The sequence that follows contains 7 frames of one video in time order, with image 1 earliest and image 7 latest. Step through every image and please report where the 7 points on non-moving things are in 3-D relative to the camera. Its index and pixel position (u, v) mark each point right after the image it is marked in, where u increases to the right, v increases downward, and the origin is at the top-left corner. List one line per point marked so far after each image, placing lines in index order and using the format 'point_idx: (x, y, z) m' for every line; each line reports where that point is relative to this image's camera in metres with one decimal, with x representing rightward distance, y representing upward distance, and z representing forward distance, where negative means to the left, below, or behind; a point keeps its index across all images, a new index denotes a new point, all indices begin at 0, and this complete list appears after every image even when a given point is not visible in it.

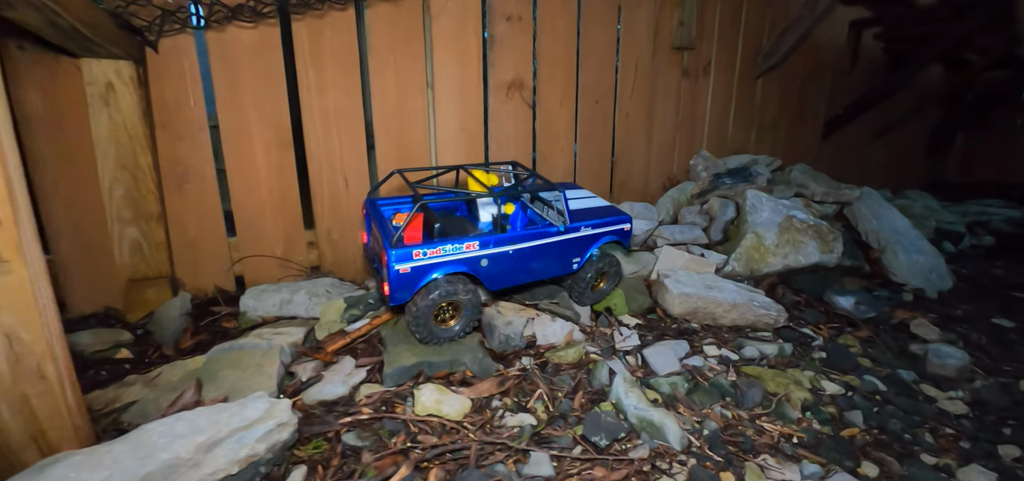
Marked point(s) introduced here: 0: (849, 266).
0: (+1.7, -0.1, +2.2) m
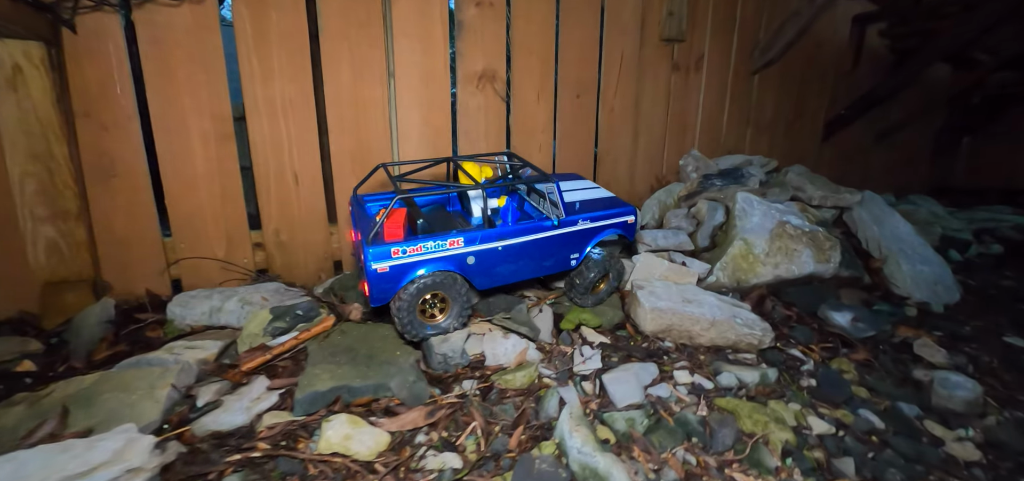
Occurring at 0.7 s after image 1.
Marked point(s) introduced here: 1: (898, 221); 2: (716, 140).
0: (+1.5, -0.2, +2.0) m
1: (+2.2, +0.1, +2.5) m
2: (+1.3, +0.7, +2.9) m
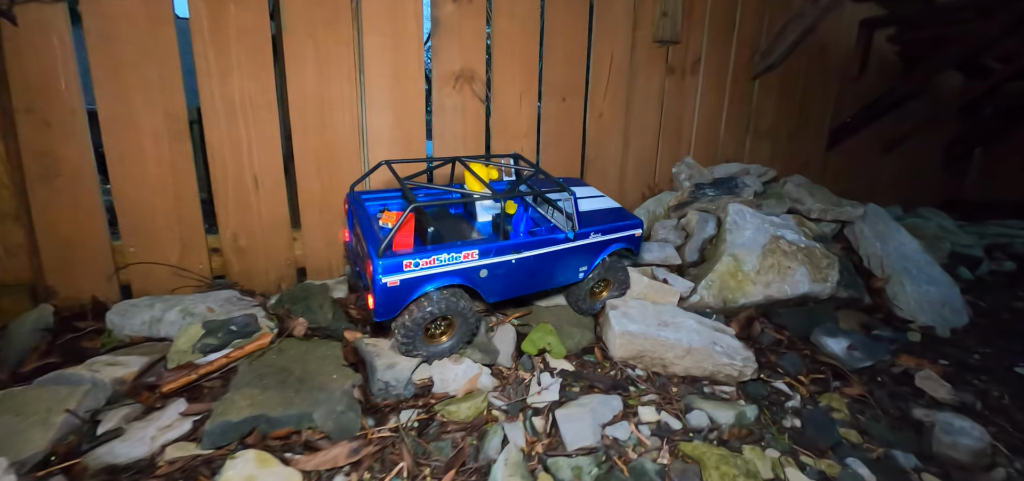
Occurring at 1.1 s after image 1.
0: (+1.4, -0.2, +1.8) m
1: (+2.1, 0.0, +2.3) m
2: (+1.3, +0.6, +2.8) m
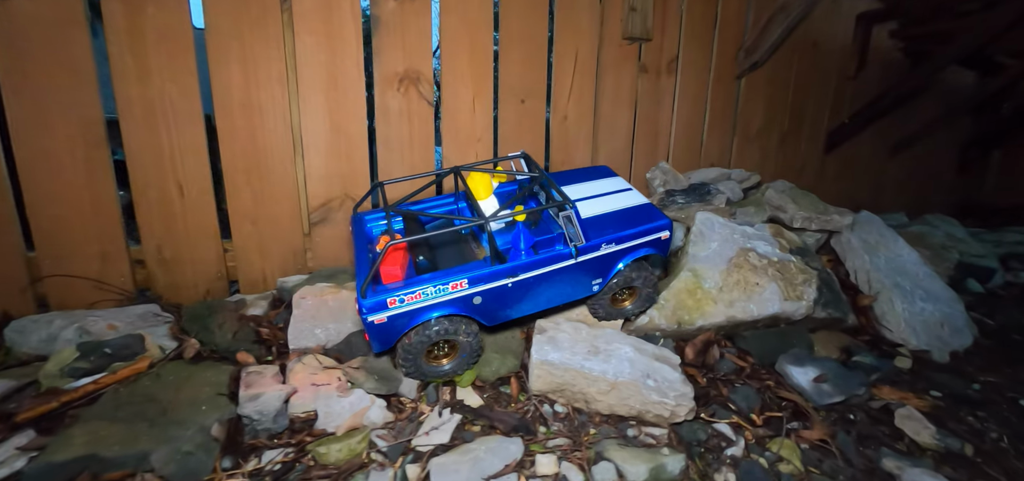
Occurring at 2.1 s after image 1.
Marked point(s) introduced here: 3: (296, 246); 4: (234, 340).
0: (+1.2, -0.3, +1.6) m
1: (+1.8, 0.0, +2.1) m
2: (+1.1, +0.5, +2.6) m
3: (-0.9, 0.0, +1.8) m
4: (-0.8, -0.3, +1.3) m
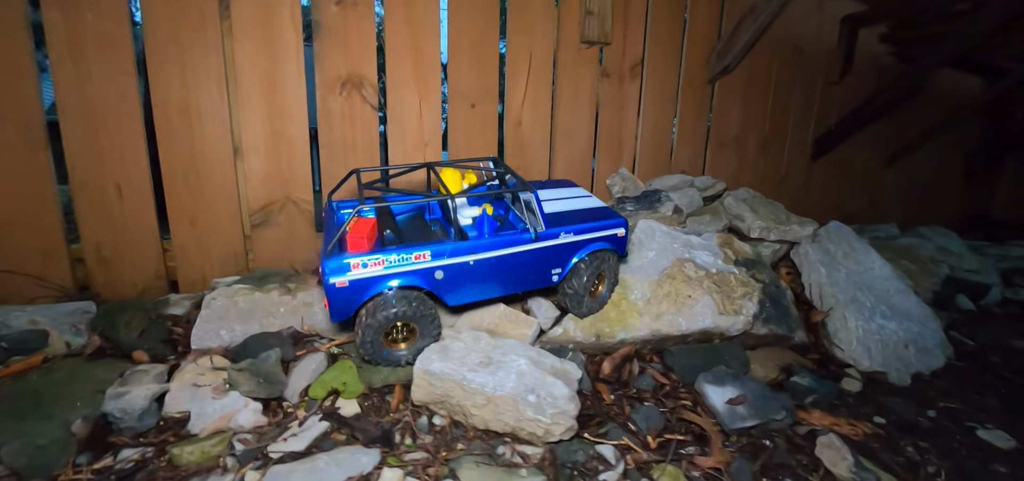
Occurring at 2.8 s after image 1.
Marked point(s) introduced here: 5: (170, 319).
0: (+0.9, -0.3, +1.5) m
1: (+1.6, -0.1, +1.9) m
2: (+0.8, +0.5, +2.5) m
3: (-1.1, 0.0, +1.8) m
4: (-1.1, -0.3, +1.3) m
5: (-1.1, -0.3, +1.4) m
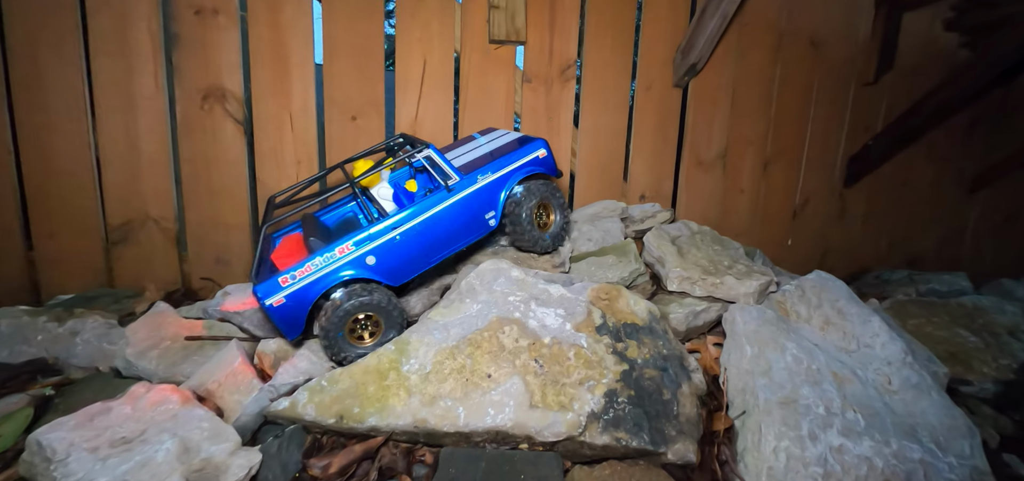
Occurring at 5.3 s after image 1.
0: (+0.2, -0.5, +1.0) m
1: (+1.0, -0.3, +1.3) m
2: (+0.4, +0.3, +2.0) m
3: (-1.7, -0.1, +1.8) m
4: (-1.8, -0.3, +1.3) m
5: (-1.8, -0.3, +1.4) m
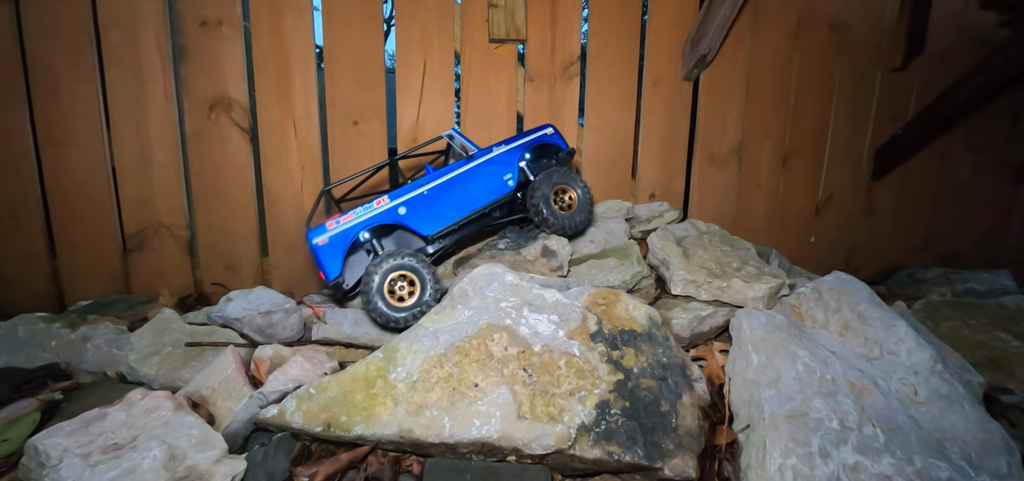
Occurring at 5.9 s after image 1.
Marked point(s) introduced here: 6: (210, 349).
0: (+0.2, -0.5, +1.0) m
1: (+1.0, -0.3, +1.2) m
2: (+0.5, +0.3, +1.9) m
3: (-1.7, -0.1, +1.8) m
4: (-1.8, -0.4, +1.3) m
5: (-1.8, -0.3, +1.5) m
6: (-0.9, -0.3, +1.3) m
